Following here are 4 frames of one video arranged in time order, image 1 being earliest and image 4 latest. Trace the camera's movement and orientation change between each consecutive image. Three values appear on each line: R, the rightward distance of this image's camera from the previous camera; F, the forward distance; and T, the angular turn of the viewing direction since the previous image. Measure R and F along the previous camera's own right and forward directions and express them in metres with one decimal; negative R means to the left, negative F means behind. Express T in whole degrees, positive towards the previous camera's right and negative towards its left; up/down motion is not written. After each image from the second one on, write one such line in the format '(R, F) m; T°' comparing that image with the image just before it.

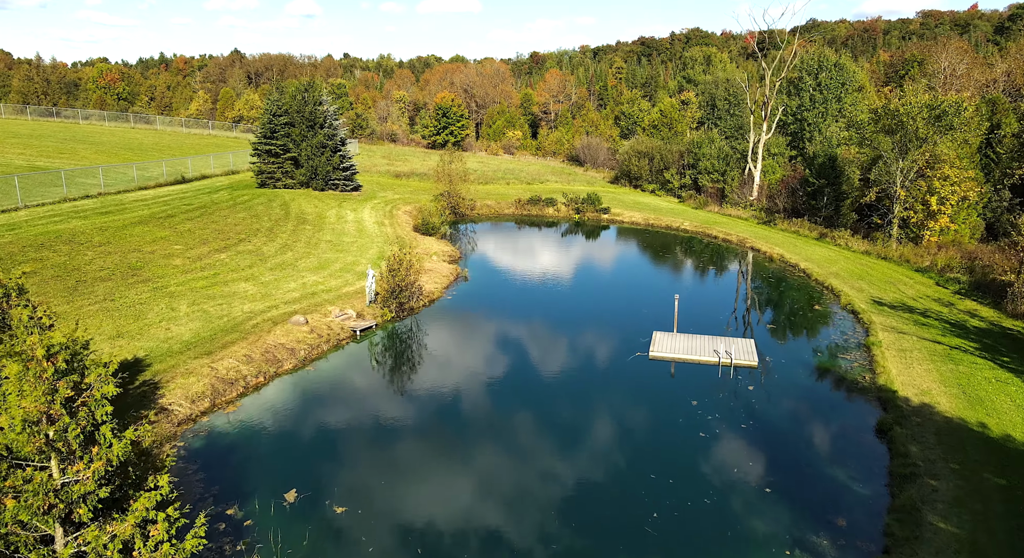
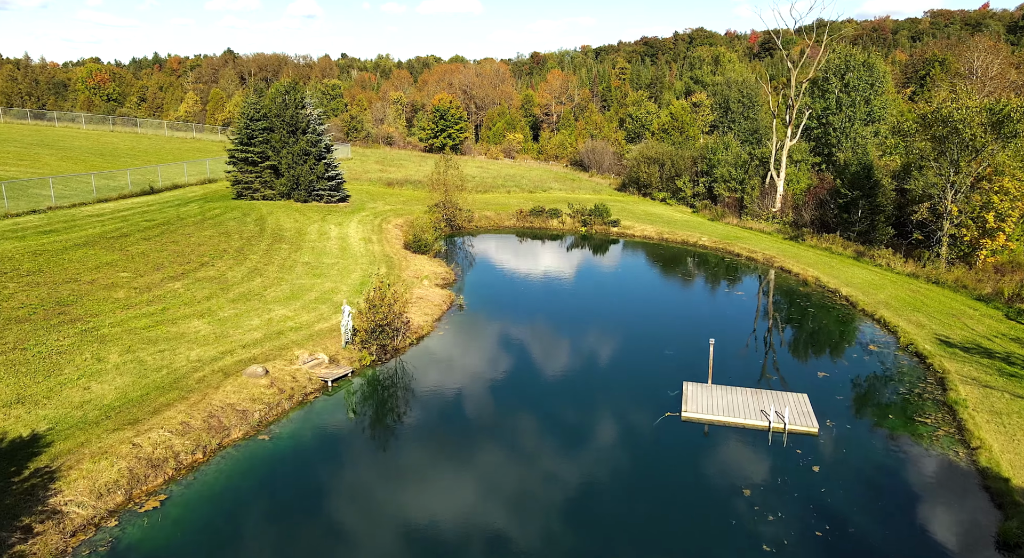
(-0.1, +3.8) m; 0°
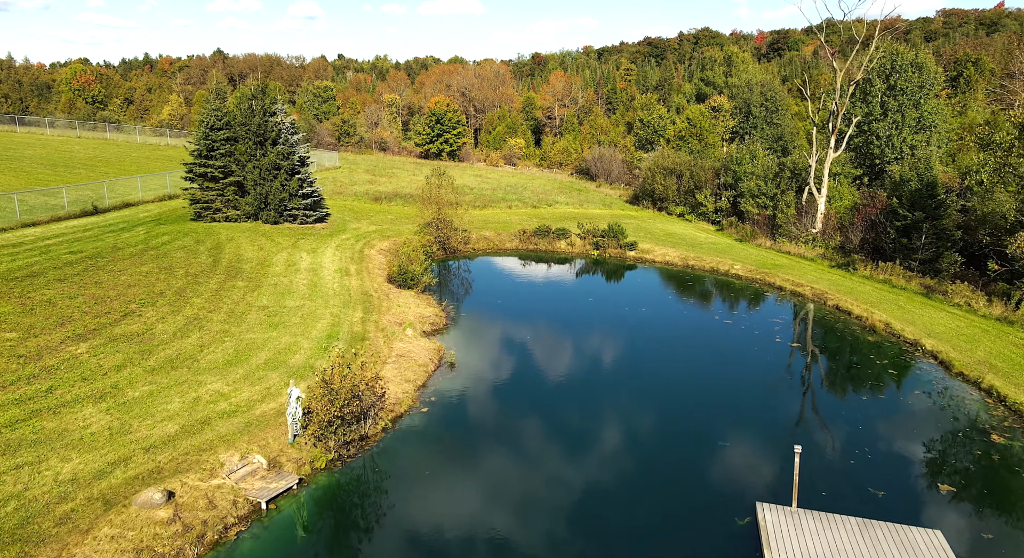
(-0.1, +5.3) m; 0°
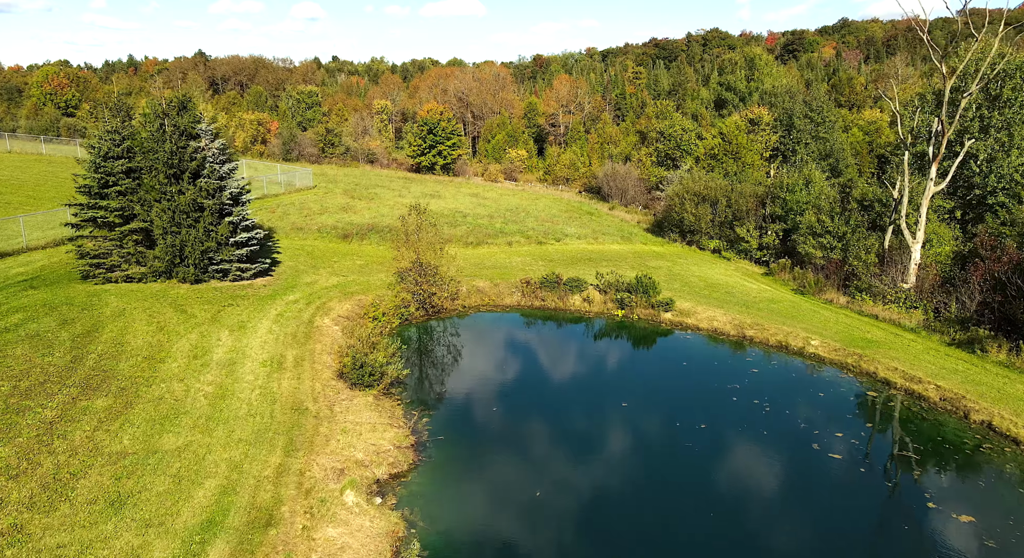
(0.0, +8.5) m; 0°
